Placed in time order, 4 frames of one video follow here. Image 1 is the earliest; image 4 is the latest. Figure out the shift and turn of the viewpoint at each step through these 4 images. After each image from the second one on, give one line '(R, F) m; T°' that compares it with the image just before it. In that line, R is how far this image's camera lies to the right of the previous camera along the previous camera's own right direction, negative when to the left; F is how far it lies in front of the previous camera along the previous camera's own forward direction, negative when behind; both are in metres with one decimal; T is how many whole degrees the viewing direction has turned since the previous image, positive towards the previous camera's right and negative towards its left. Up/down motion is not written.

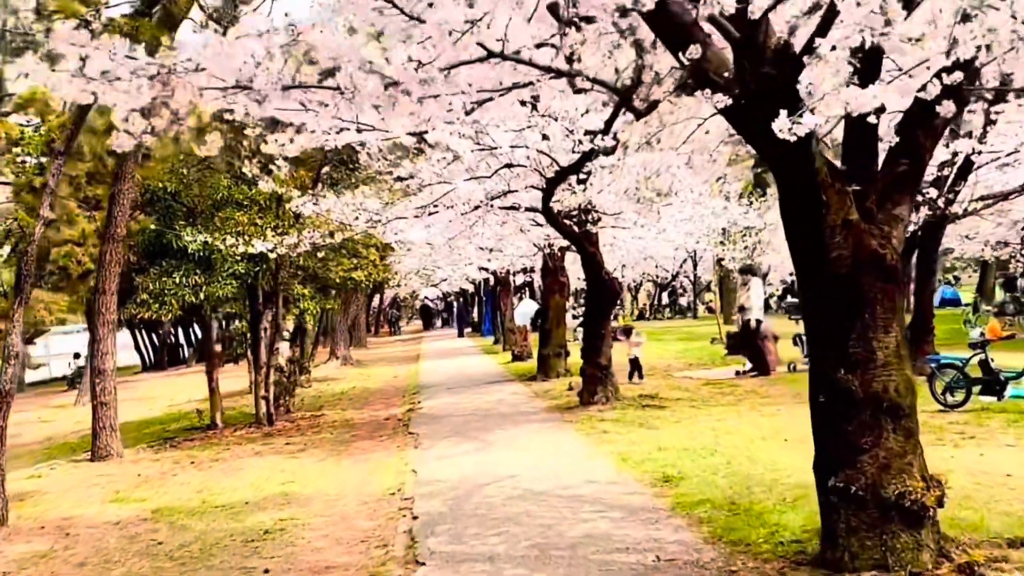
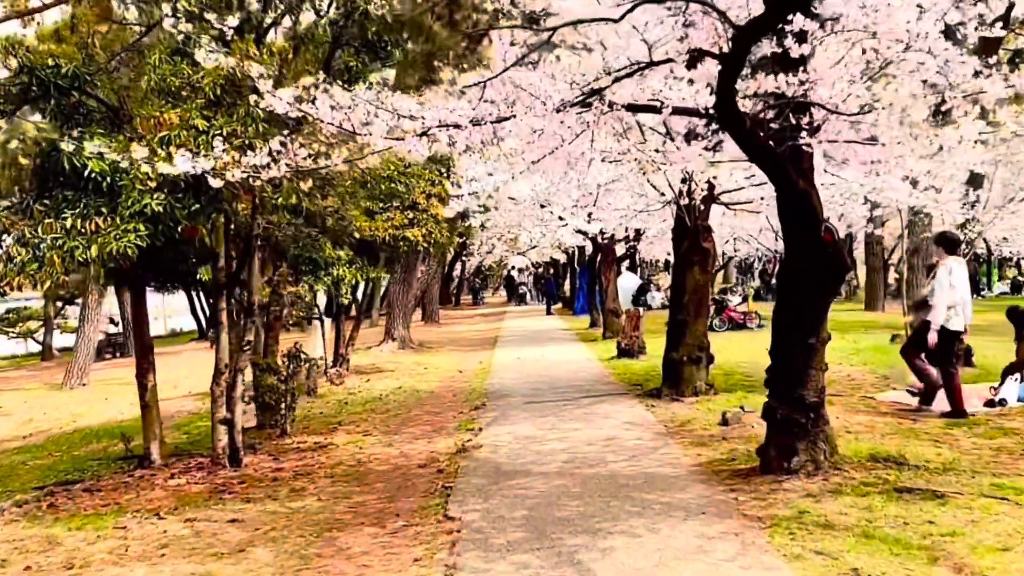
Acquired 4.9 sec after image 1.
(-0.3, +6.5) m; -5°
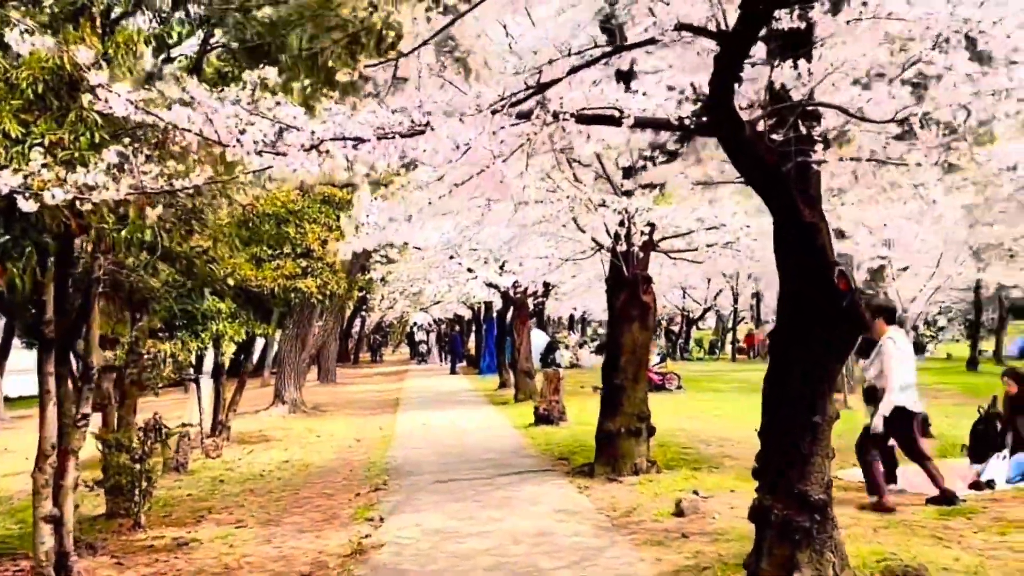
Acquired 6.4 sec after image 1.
(-0.1, +1.9) m; +5°
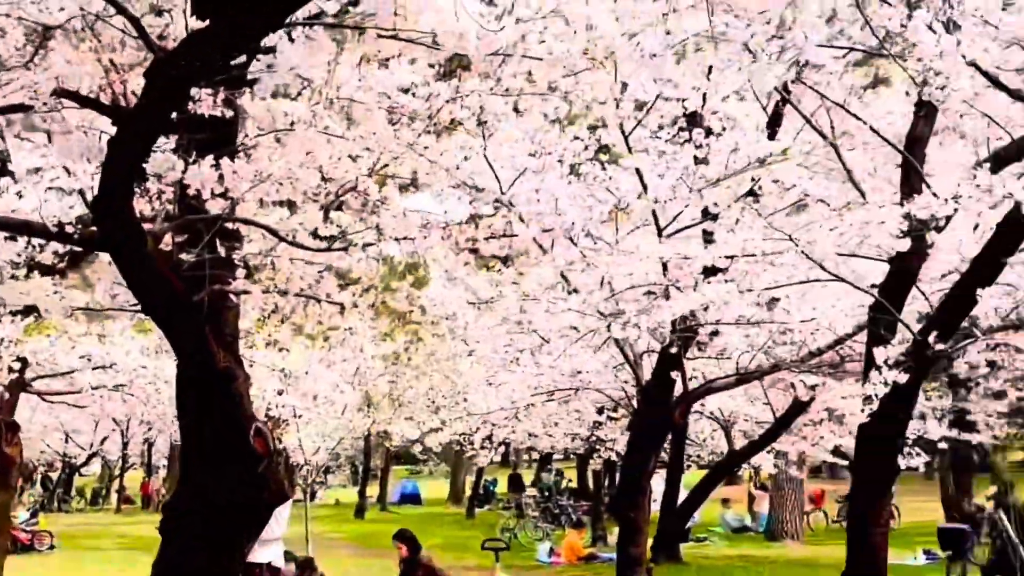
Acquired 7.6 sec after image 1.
(+0.3, +1.1) m; +31°
